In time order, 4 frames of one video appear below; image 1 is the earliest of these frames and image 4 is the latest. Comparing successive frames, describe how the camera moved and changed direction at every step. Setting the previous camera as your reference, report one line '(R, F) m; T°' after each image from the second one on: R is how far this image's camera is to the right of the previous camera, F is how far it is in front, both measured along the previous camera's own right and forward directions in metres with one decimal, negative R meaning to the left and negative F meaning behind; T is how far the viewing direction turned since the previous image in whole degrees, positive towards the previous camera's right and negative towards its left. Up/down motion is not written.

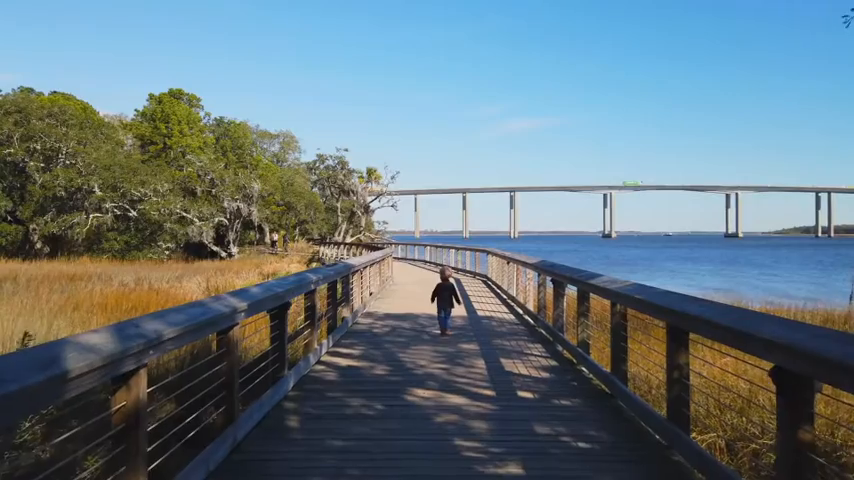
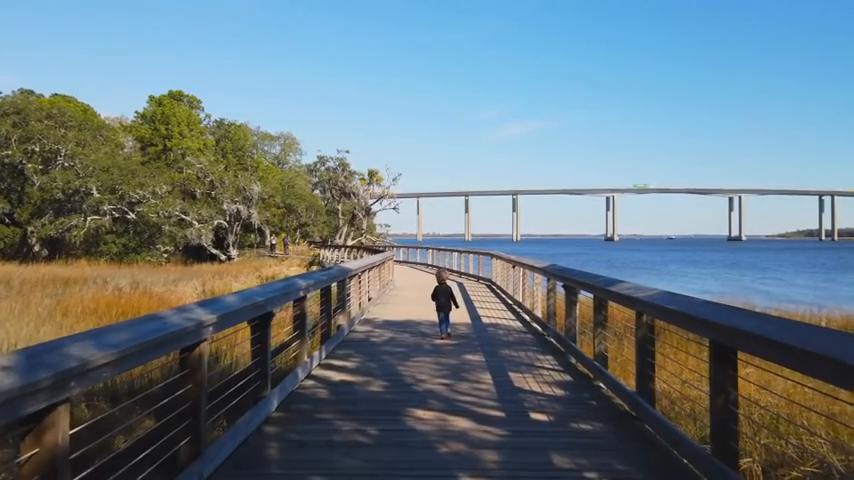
(0.0, +0.6) m; 0°
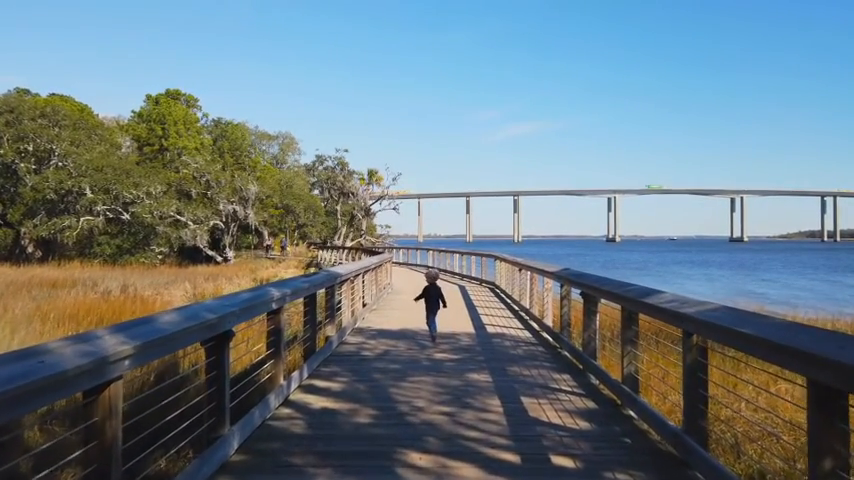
(0.0, +1.0) m; 0°
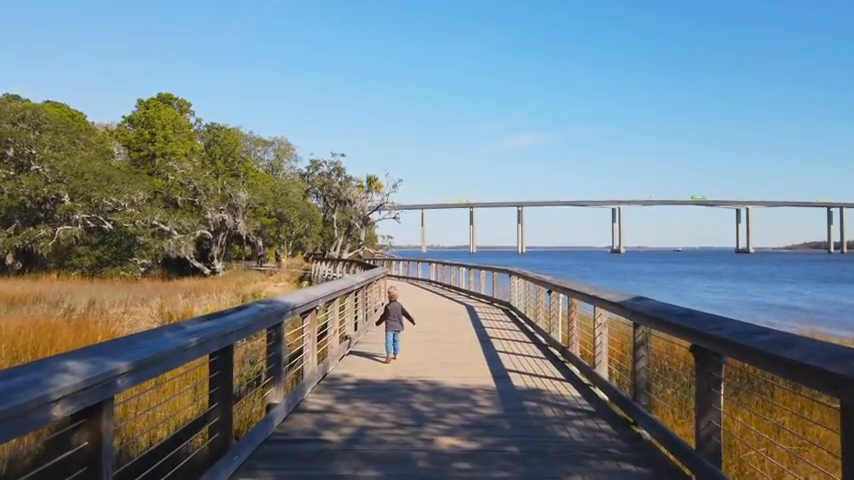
(0.0, +2.9) m; 0°
